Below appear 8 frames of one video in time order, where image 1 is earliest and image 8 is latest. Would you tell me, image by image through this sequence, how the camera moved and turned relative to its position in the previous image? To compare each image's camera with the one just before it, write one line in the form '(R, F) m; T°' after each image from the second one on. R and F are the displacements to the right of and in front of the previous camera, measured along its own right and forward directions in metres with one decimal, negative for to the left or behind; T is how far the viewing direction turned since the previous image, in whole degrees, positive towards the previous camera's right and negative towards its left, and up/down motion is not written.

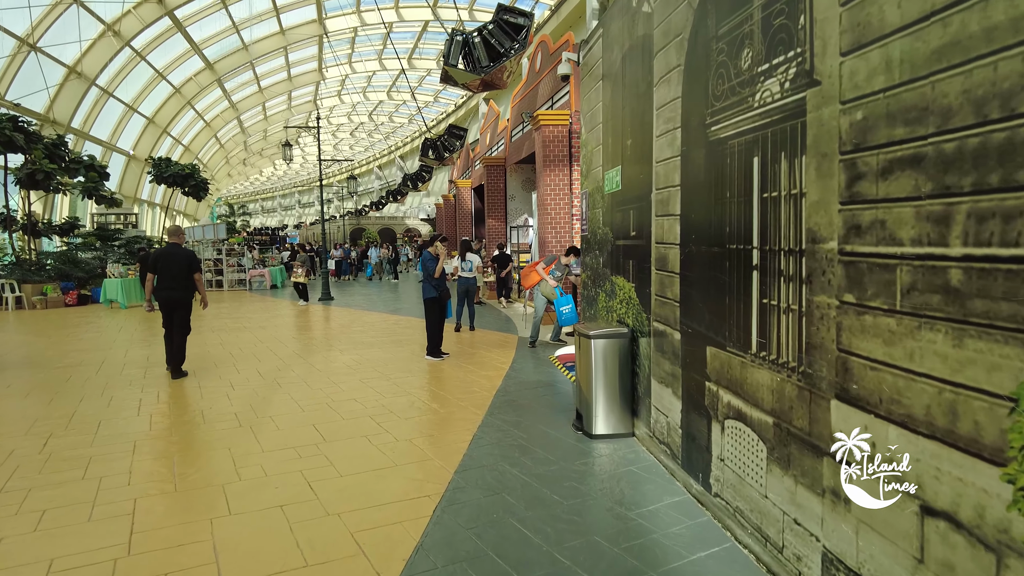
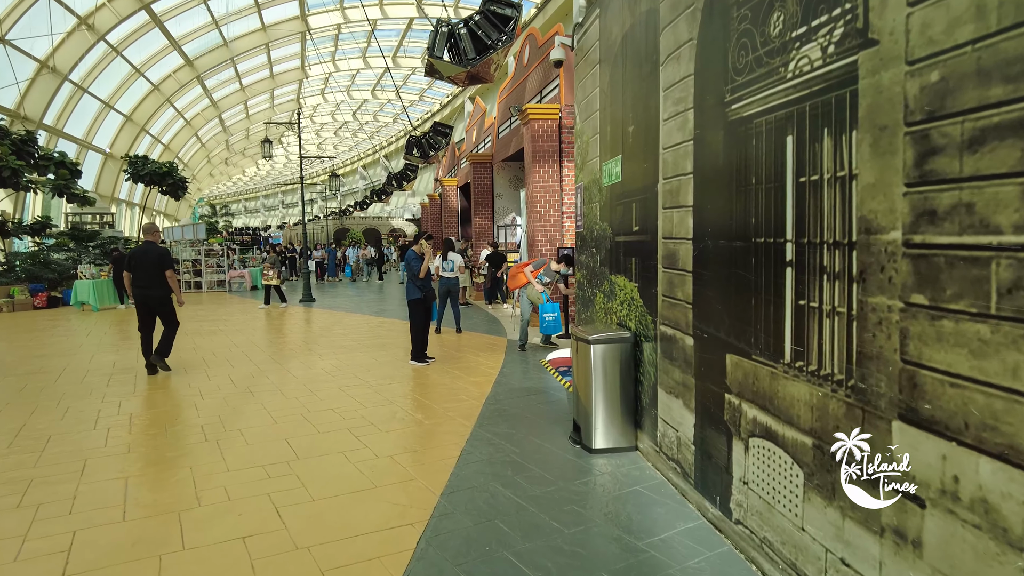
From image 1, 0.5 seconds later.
(0.0, +0.4) m; +1°
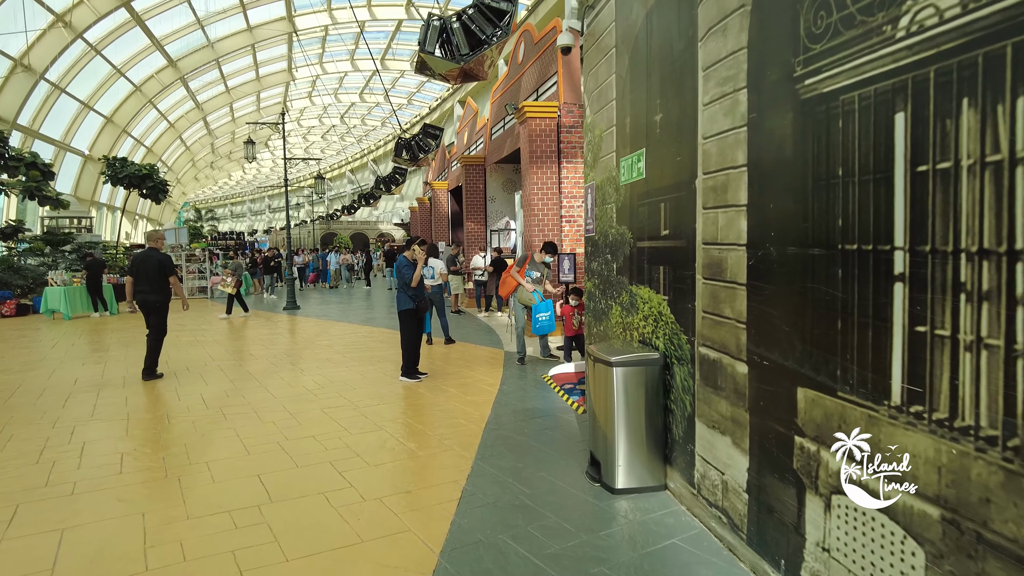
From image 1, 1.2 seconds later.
(-0.1, +0.6) m; +1°
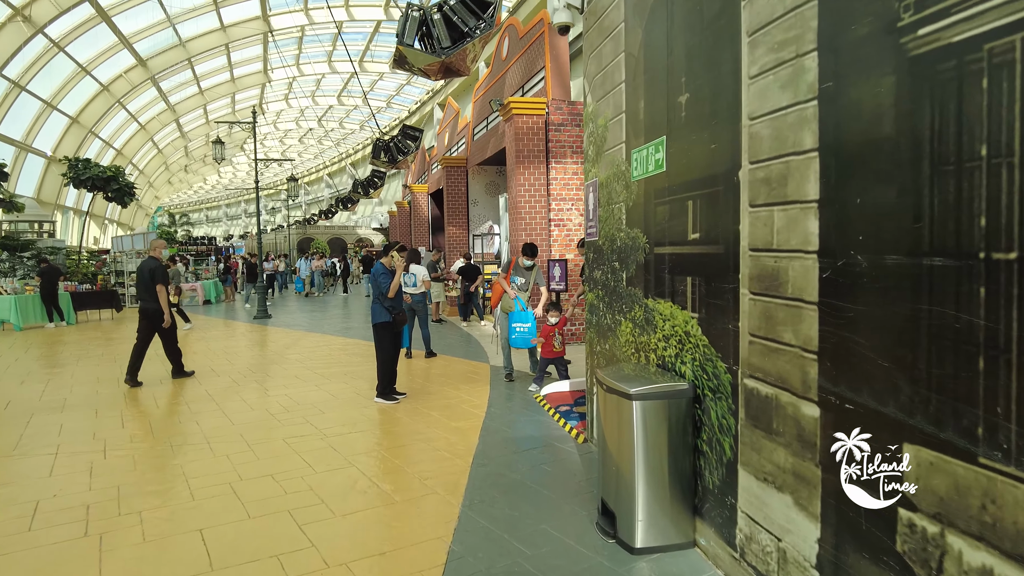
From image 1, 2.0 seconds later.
(-0.1, +0.6) m; +2°
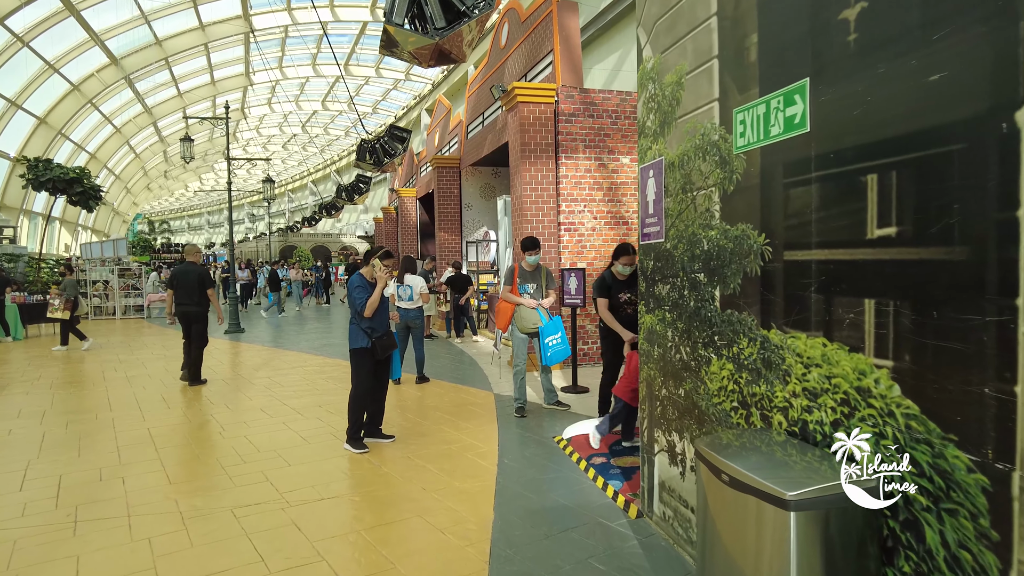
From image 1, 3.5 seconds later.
(-0.2, +1.2) m; +1°
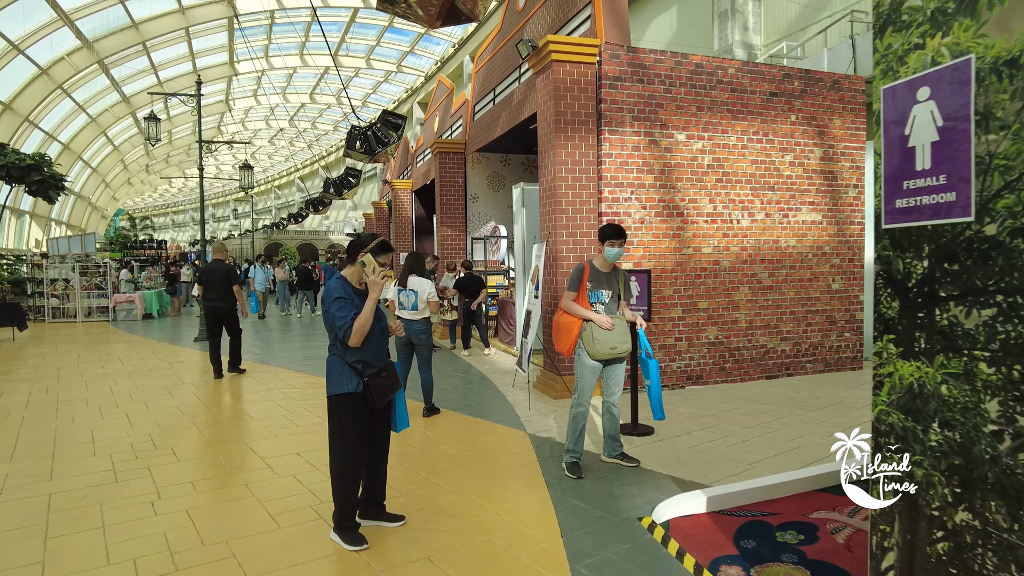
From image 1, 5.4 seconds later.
(-0.4, +1.6) m; +1°
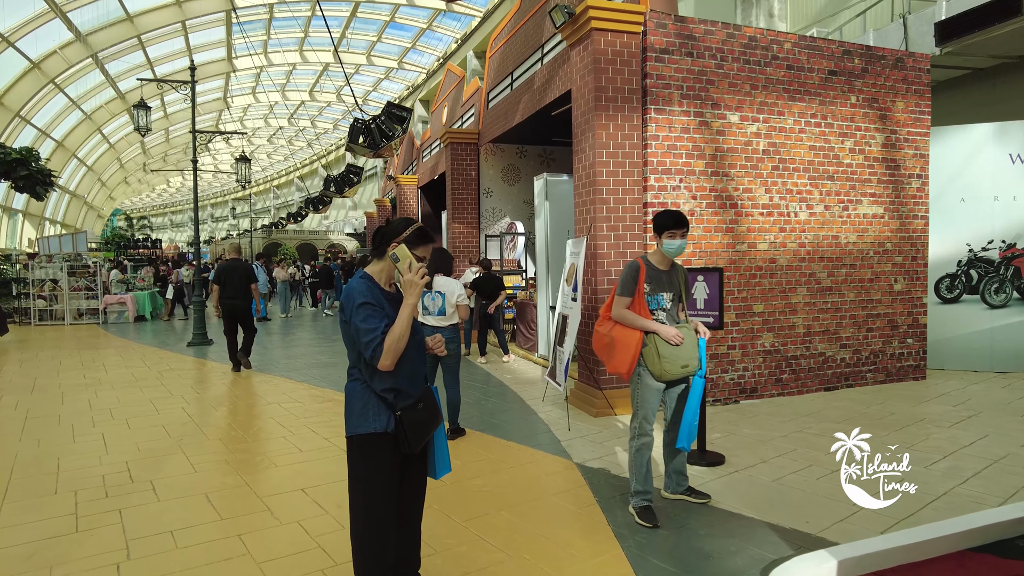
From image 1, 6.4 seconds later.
(-0.3, +0.8) m; 0°
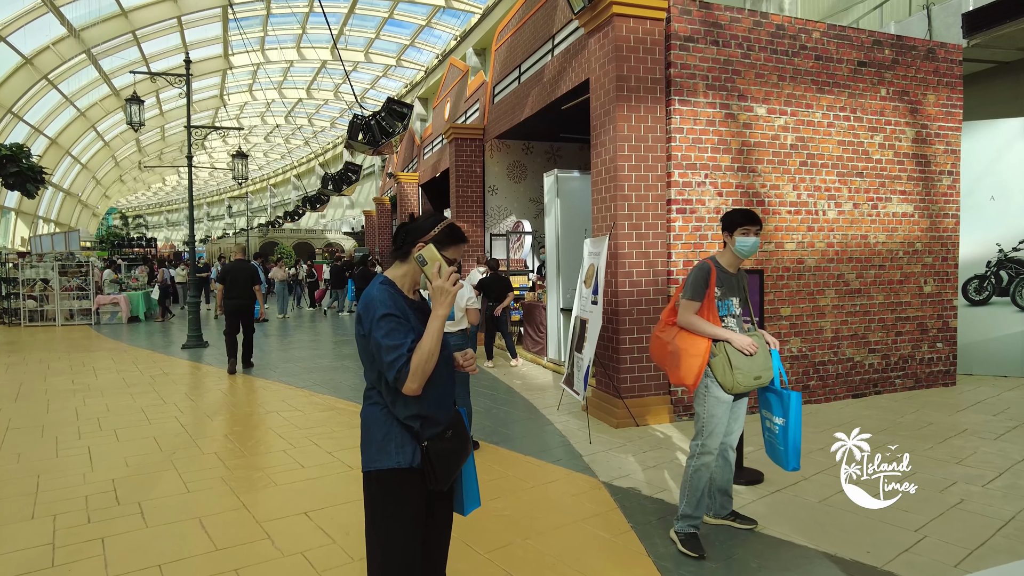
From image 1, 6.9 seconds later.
(-0.1, +0.3) m; 0°
